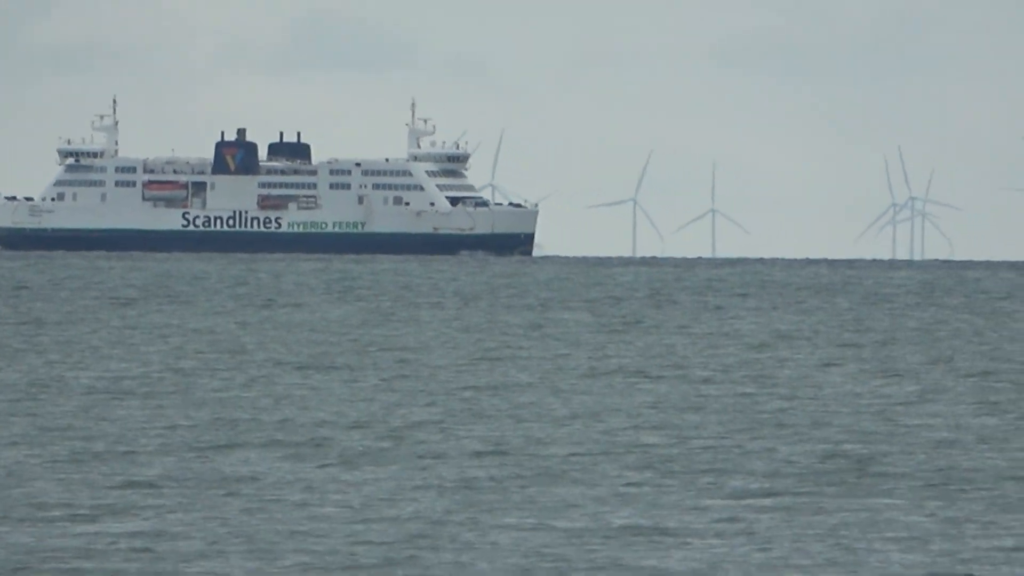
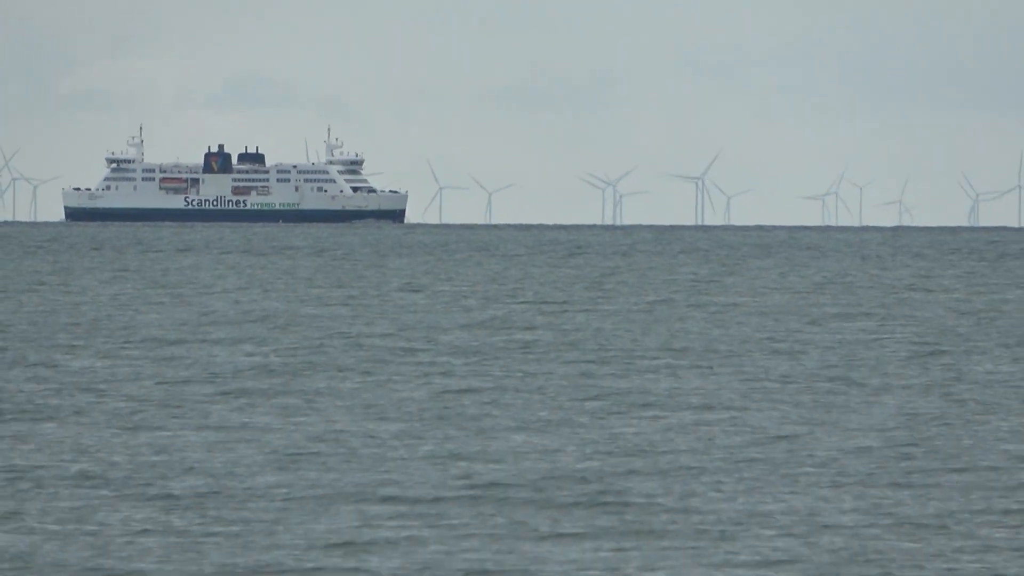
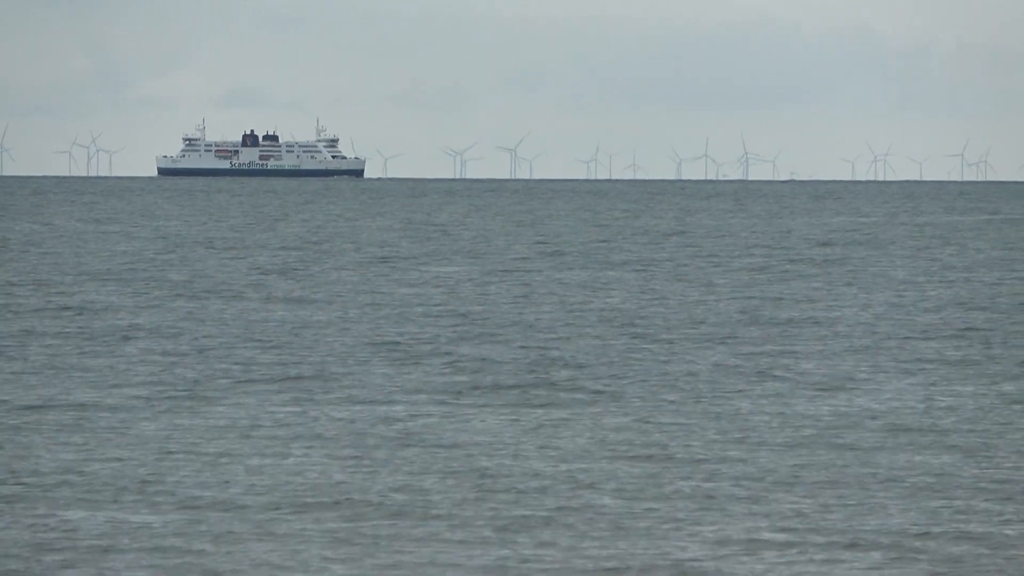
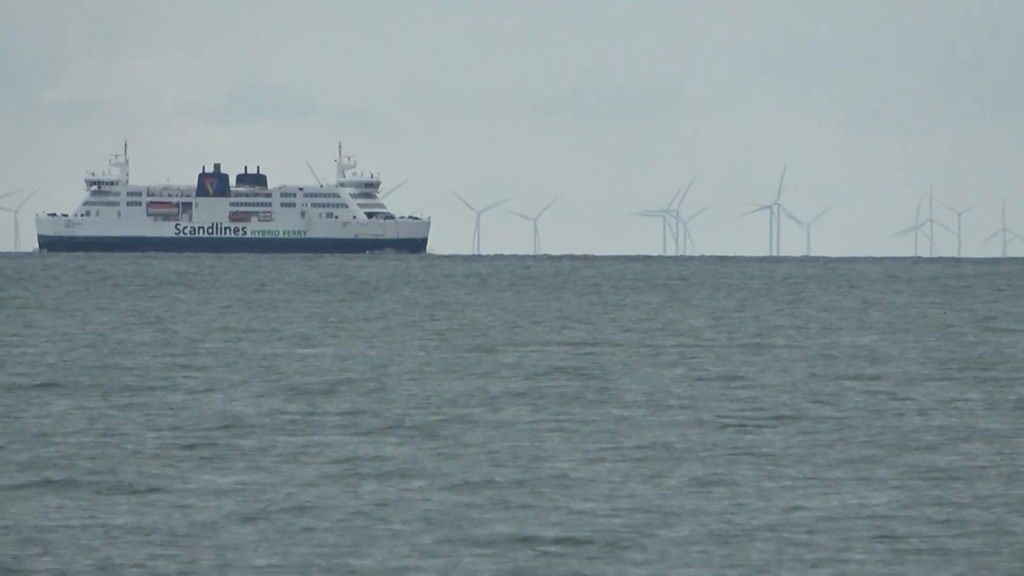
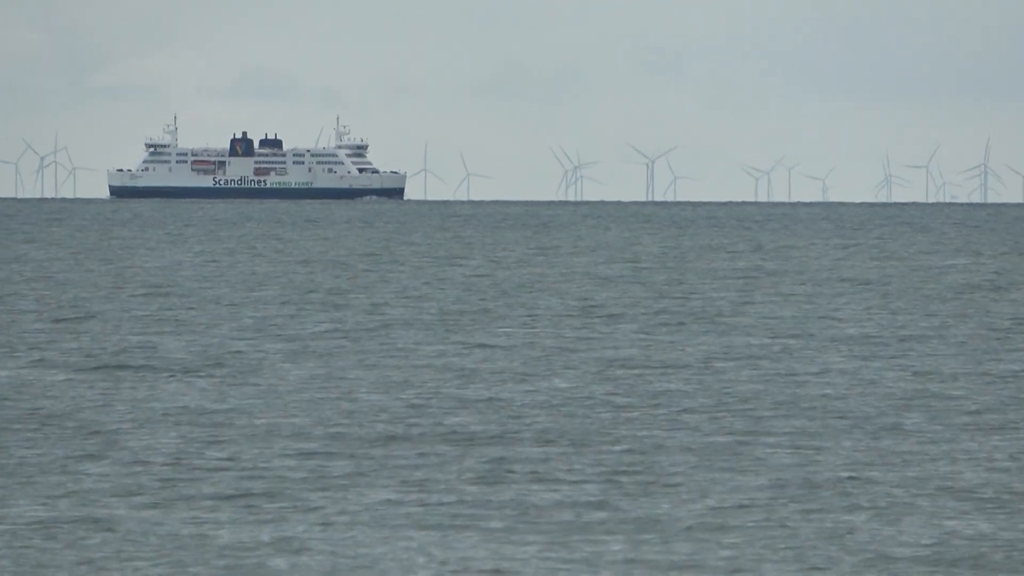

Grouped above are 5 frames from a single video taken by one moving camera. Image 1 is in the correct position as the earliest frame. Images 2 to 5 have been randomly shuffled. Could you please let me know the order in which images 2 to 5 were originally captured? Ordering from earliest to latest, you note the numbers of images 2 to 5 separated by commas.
4, 2, 5, 3
